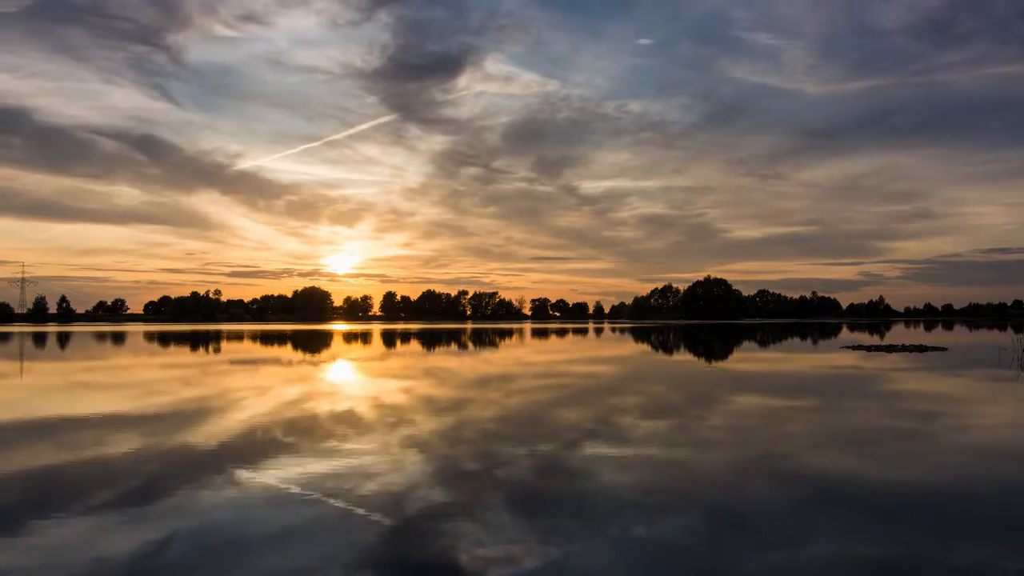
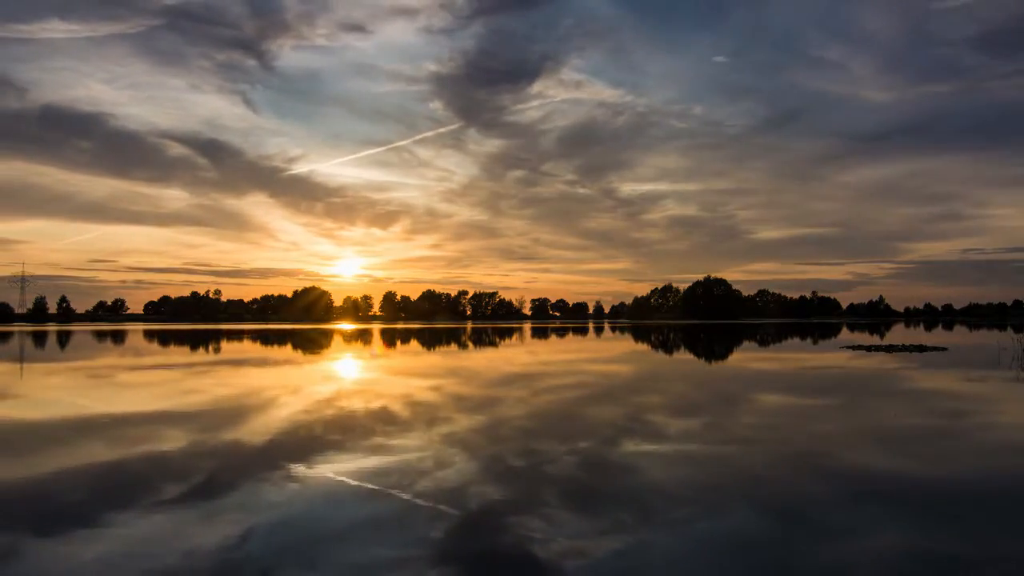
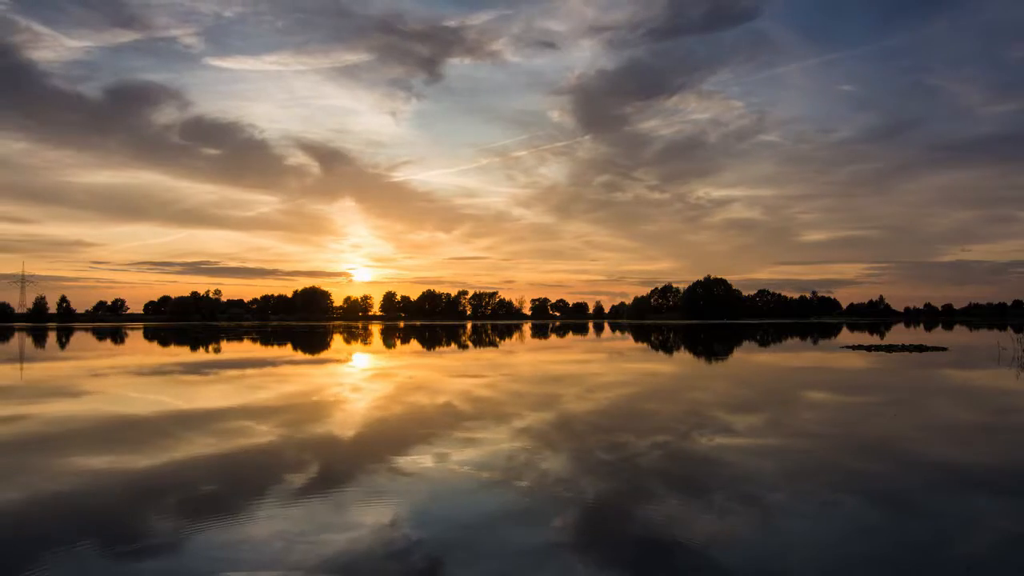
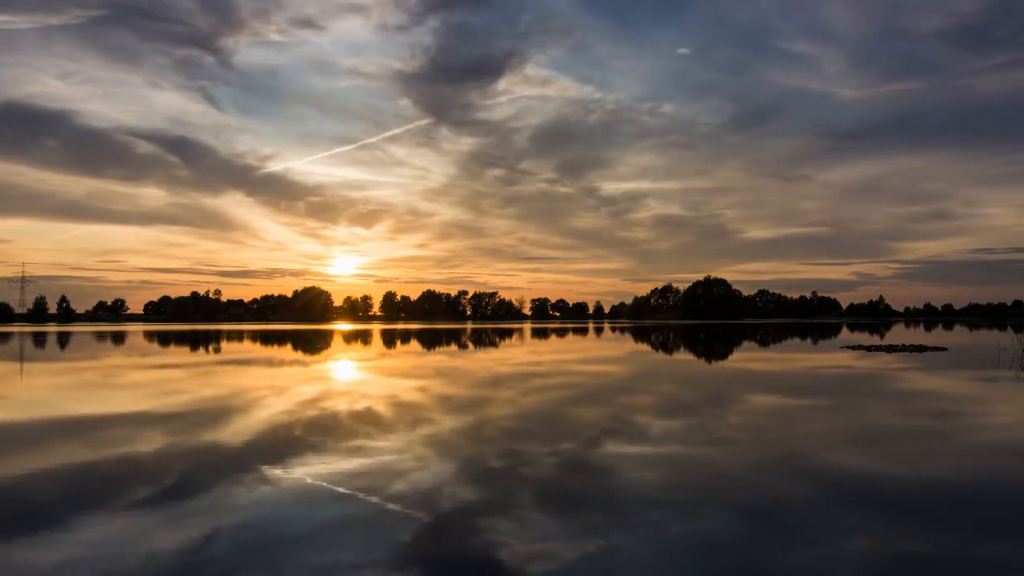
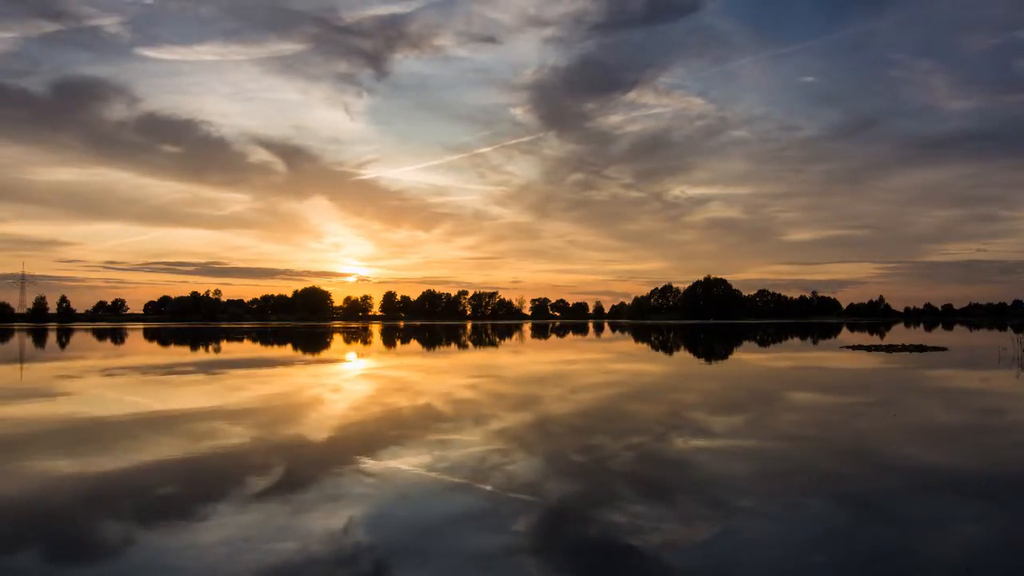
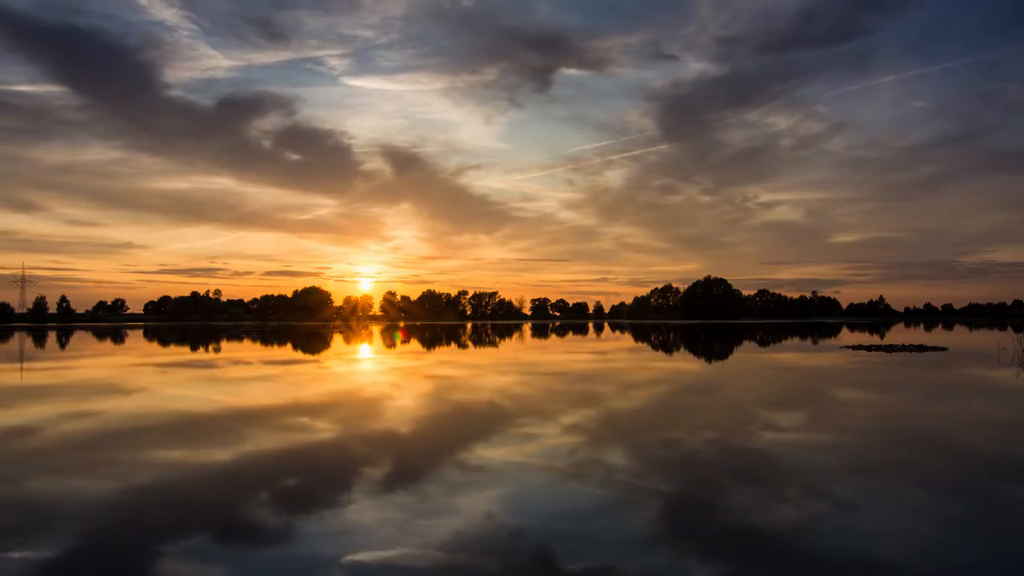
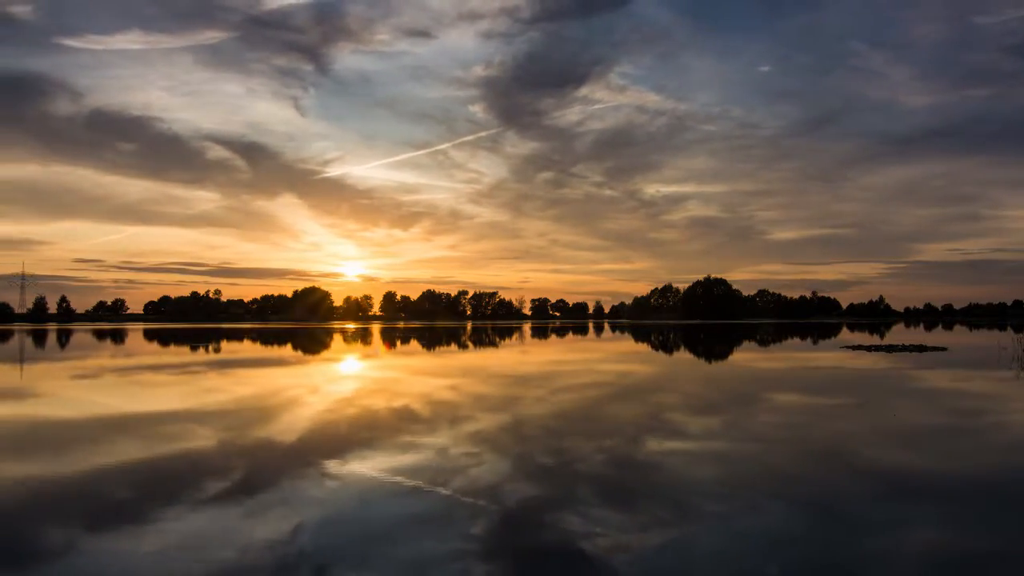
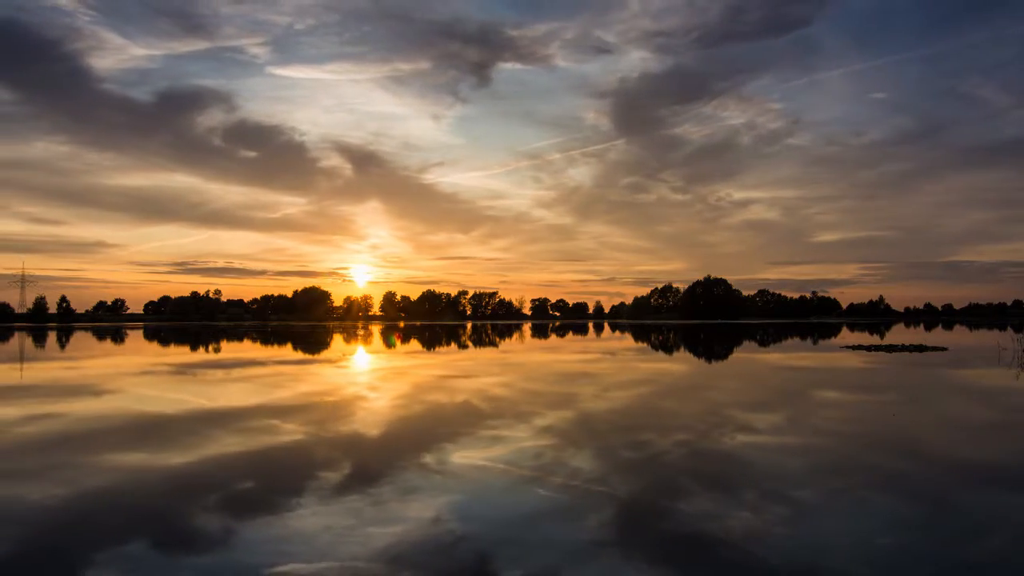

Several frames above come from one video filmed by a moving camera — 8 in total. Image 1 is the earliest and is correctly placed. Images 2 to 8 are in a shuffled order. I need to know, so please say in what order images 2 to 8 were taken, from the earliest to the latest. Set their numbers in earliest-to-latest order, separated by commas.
4, 2, 7, 5, 3, 8, 6
